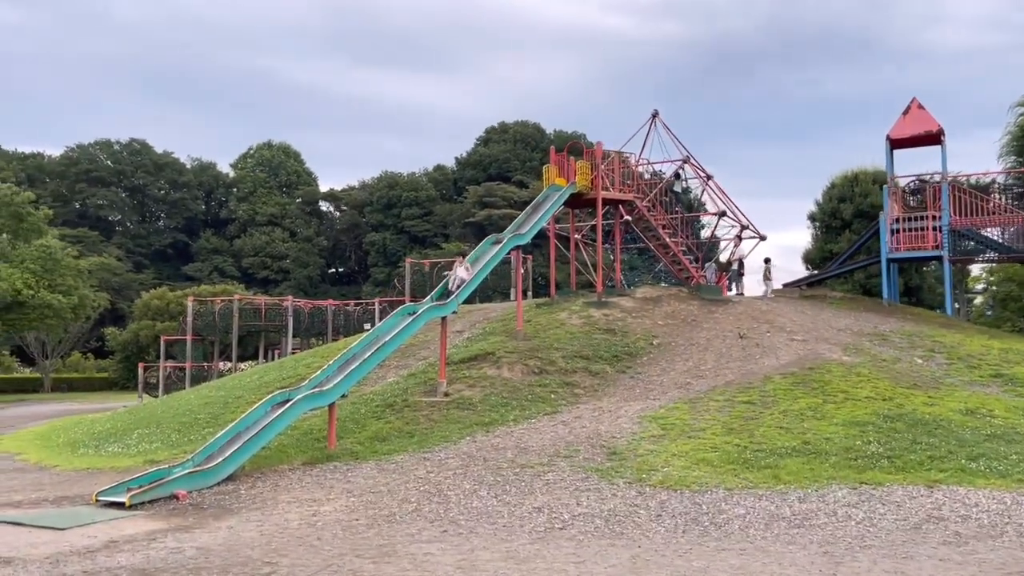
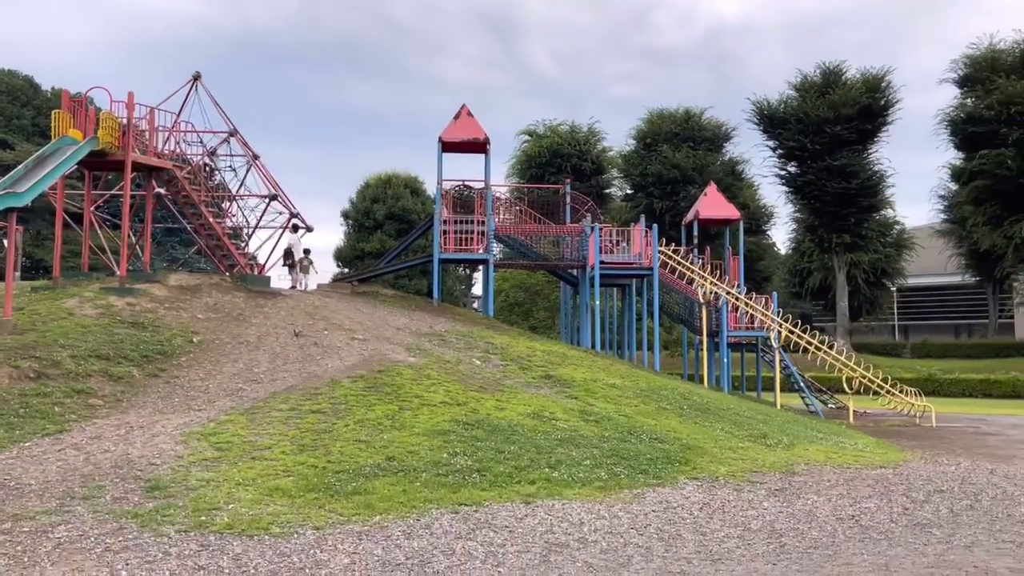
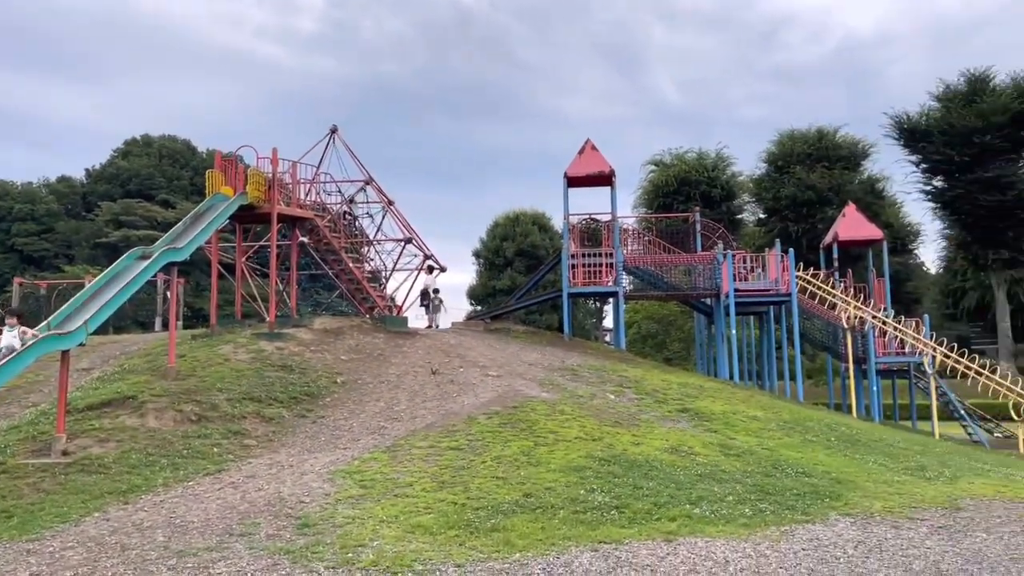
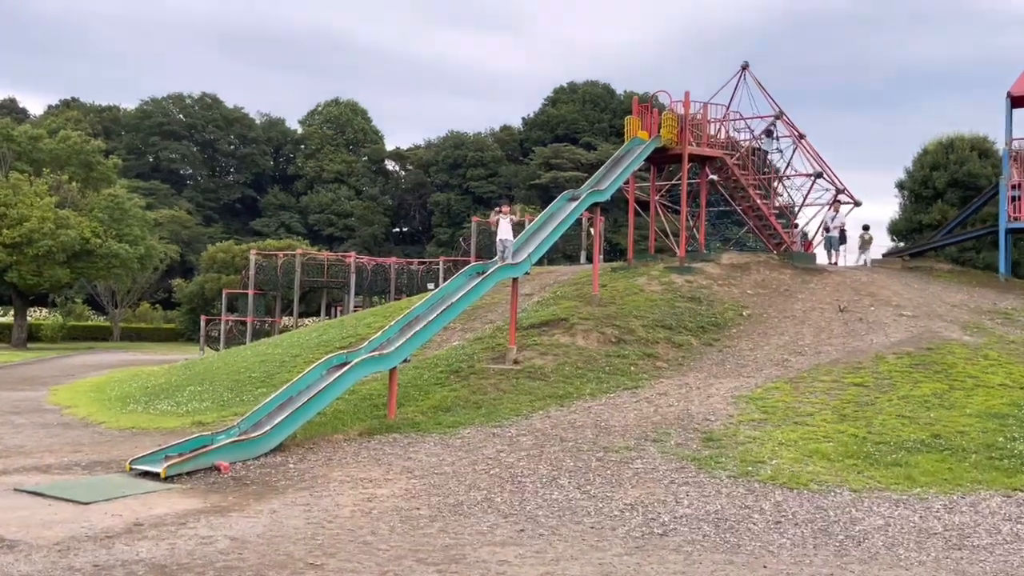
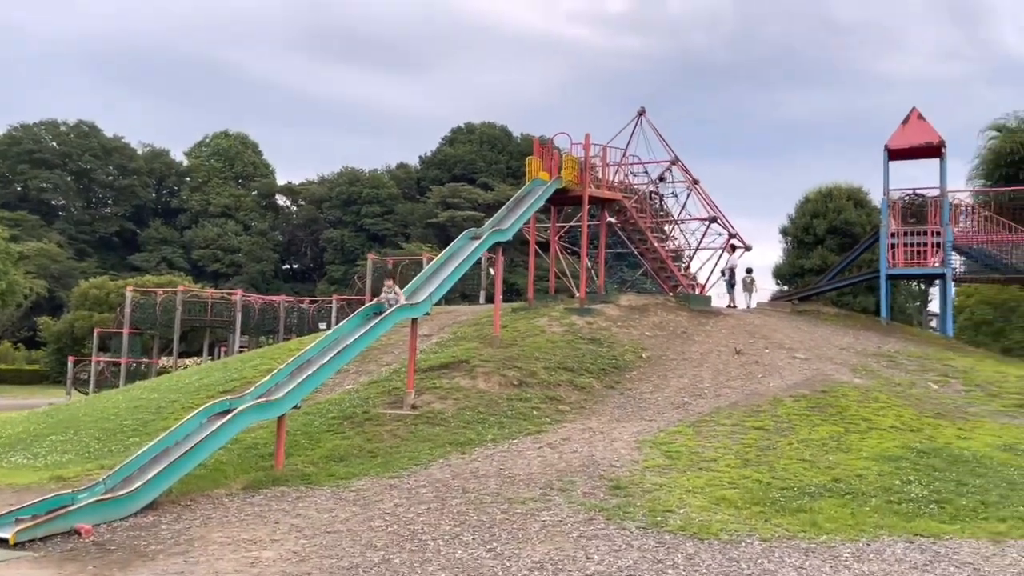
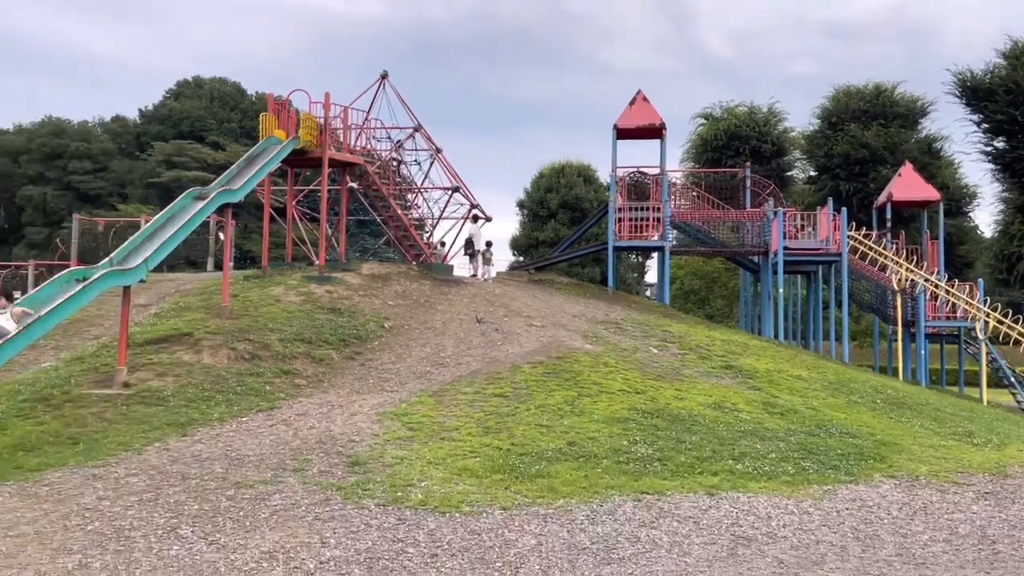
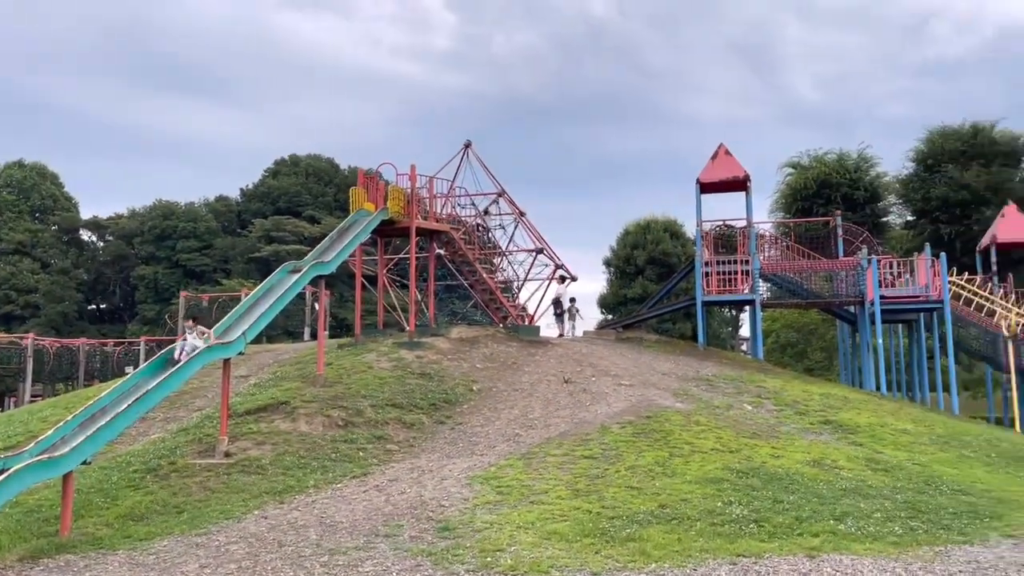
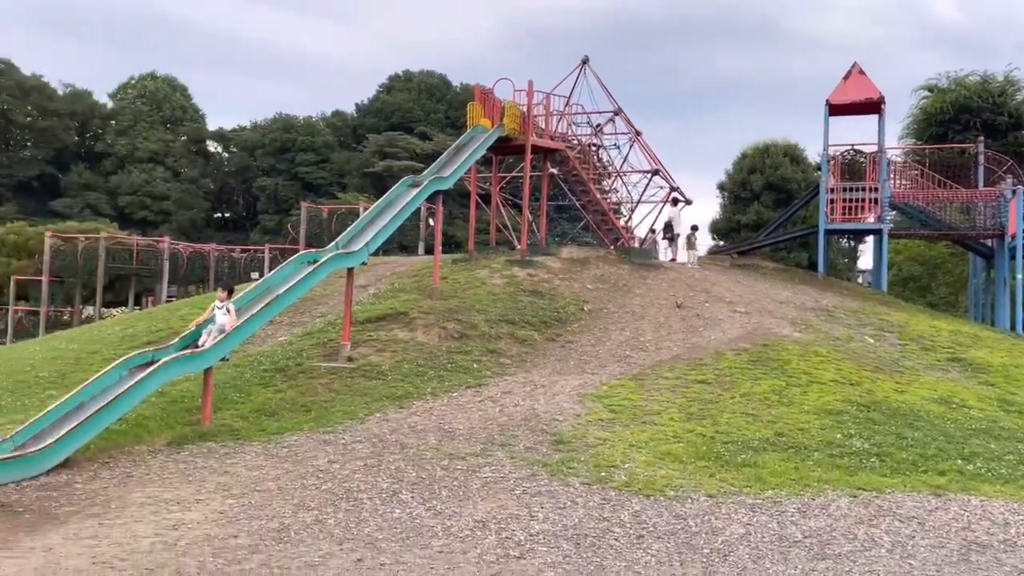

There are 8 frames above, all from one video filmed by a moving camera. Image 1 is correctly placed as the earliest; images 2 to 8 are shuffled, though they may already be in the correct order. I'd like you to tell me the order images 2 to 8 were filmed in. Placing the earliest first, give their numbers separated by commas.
4, 5, 7, 3, 2, 6, 8
